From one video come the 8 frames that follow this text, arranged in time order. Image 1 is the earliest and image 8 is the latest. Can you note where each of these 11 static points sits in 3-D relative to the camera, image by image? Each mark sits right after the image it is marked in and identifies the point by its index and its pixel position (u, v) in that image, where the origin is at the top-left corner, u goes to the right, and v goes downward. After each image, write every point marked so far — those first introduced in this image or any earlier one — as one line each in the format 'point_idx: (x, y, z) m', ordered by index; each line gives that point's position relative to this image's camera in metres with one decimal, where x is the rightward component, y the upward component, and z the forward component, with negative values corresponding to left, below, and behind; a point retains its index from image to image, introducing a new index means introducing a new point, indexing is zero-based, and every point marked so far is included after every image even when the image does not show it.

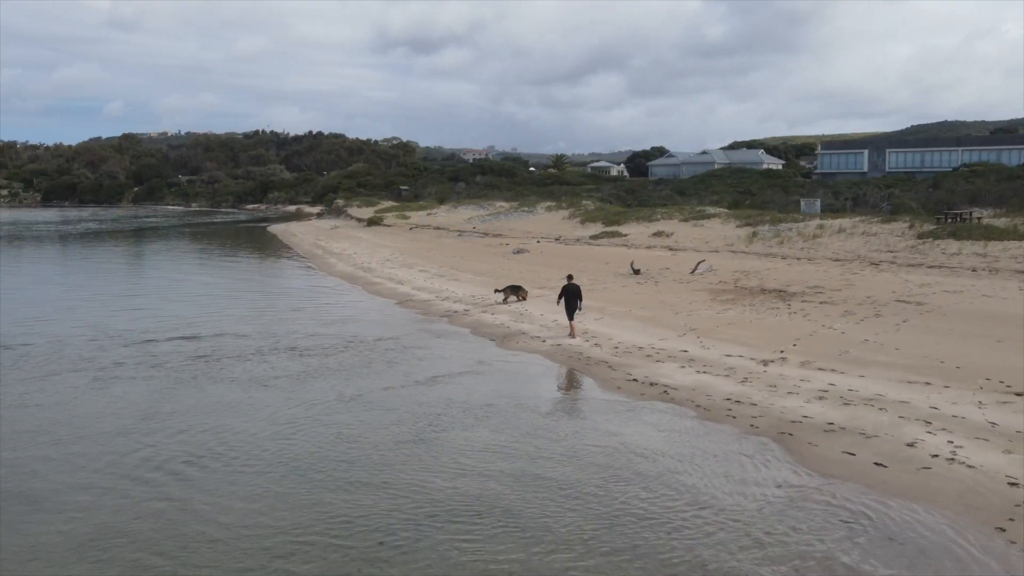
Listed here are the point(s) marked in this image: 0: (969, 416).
0: (+4.4, -1.2, +9.4) m
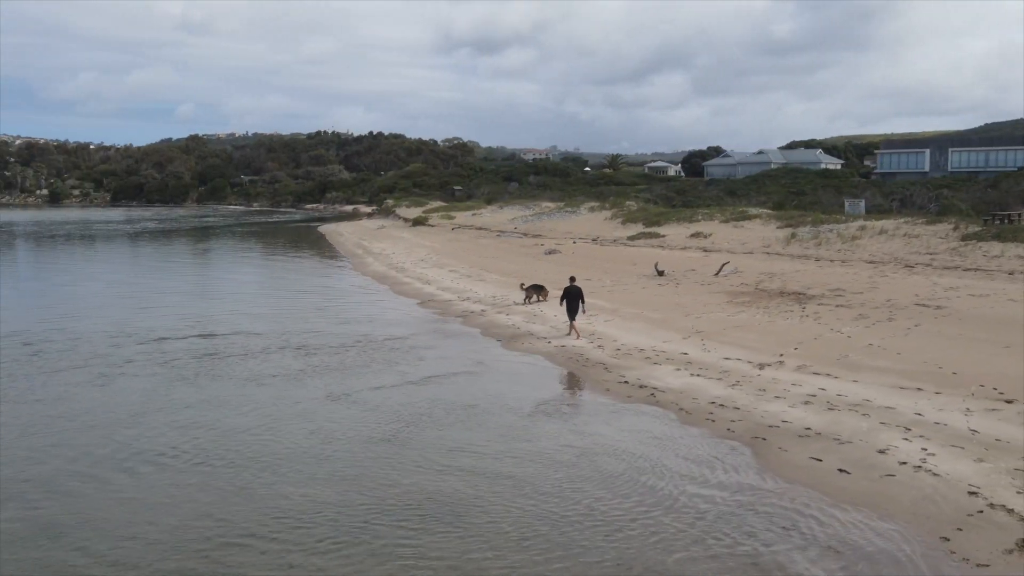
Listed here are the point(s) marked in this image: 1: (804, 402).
0: (+4.1, -1.3, +9.2) m
1: (+3.1, -1.2, +10.3) m
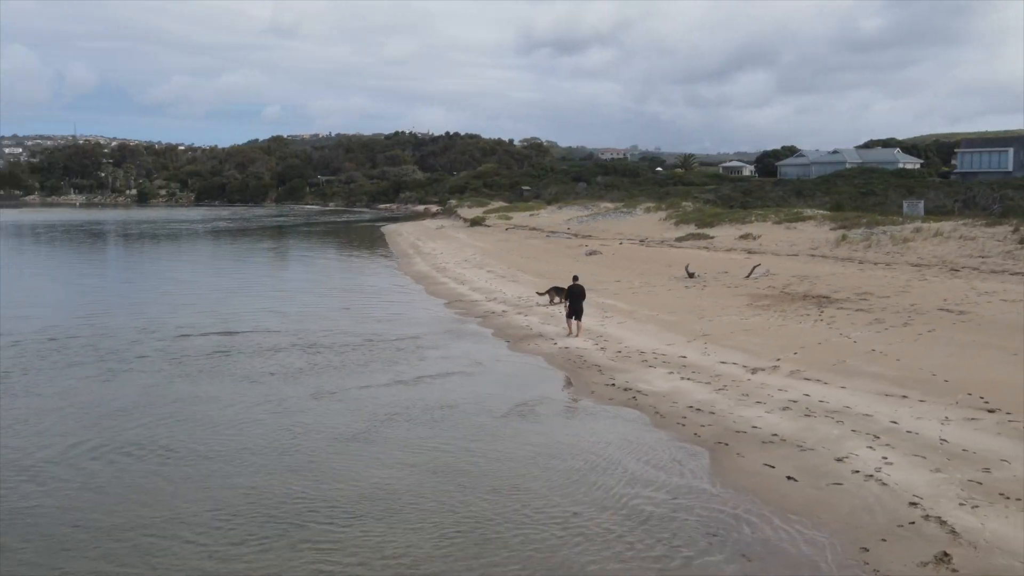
0: (+3.8, -1.3, +9.0) m
1: (+2.8, -1.3, +10.2) m
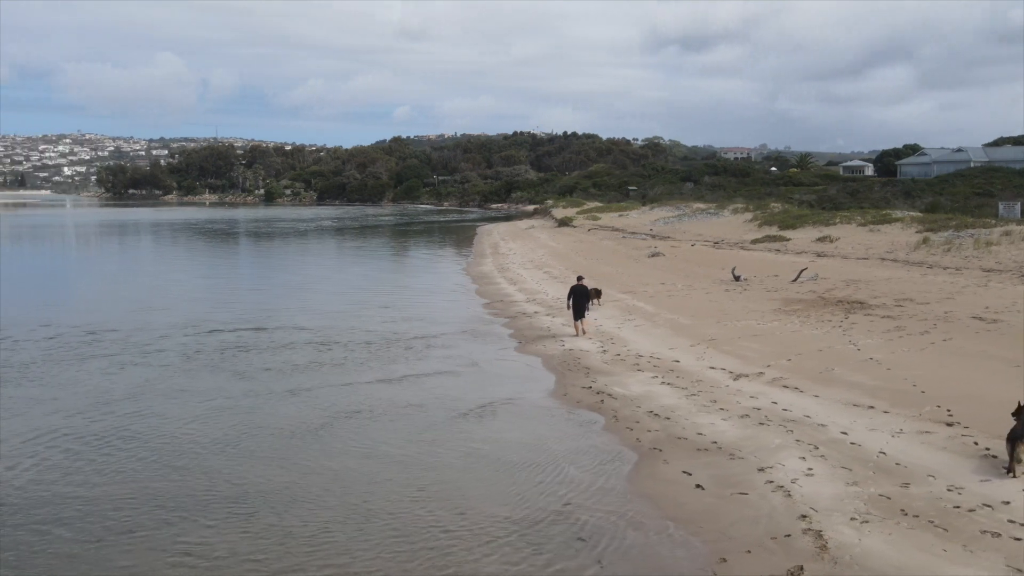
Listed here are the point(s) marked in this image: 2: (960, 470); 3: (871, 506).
0: (+3.2, -1.4, +8.7) m
1: (+2.3, -1.3, +10.0) m
2: (+3.6, -1.5, +7.8) m
3: (+2.6, -1.6, +7.1) m
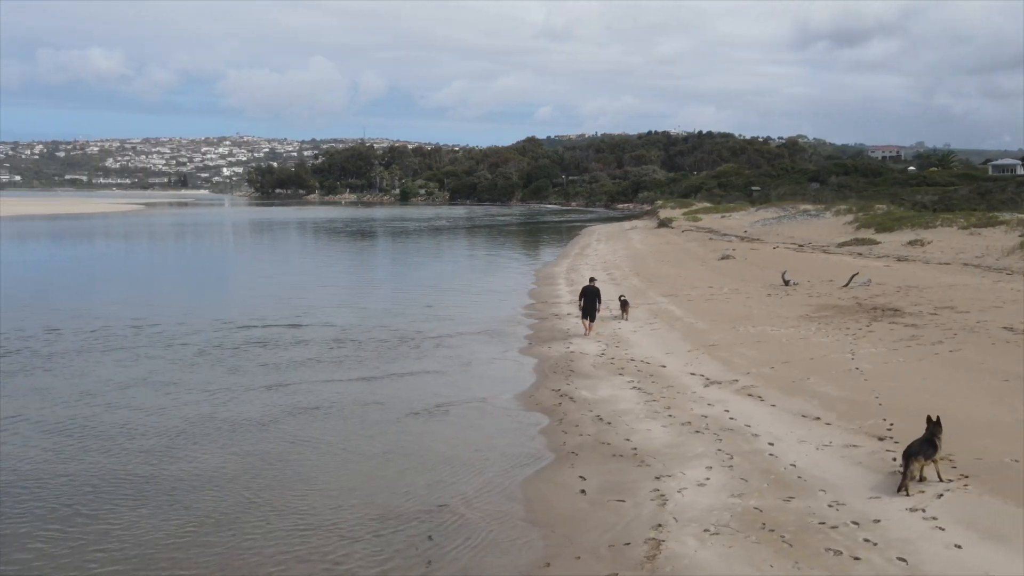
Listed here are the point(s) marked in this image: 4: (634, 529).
0: (+2.4, -1.5, +8.5) m
1: (+1.7, -1.4, +9.9) m
2: (+2.7, -1.5, +7.6) m
3: (+1.6, -1.6, +6.9) m
4: (+0.9, -1.7, +6.8) m
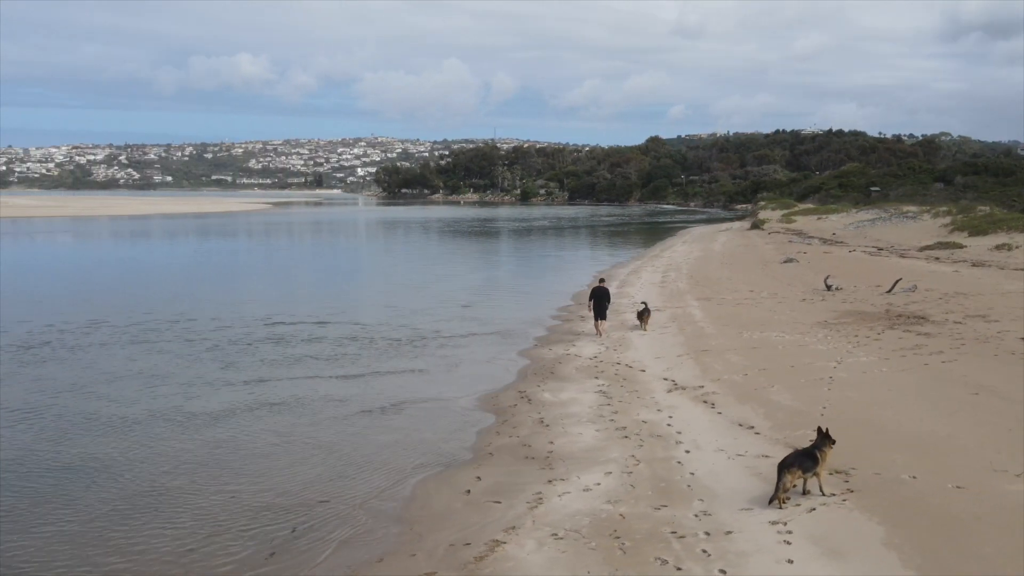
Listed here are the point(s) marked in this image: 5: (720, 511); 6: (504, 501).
0: (+1.5, -1.5, +8.4) m
1: (+1.1, -1.4, +9.8) m
2: (+1.7, -1.6, +7.4) m
3: (+0.6, -1.7, +6.9) m
4: (-0.2, -1.7, +6.9) m
5: (+1.5, -1.6, +7.1) m
6: (0.0, -1.7, +7.6) m
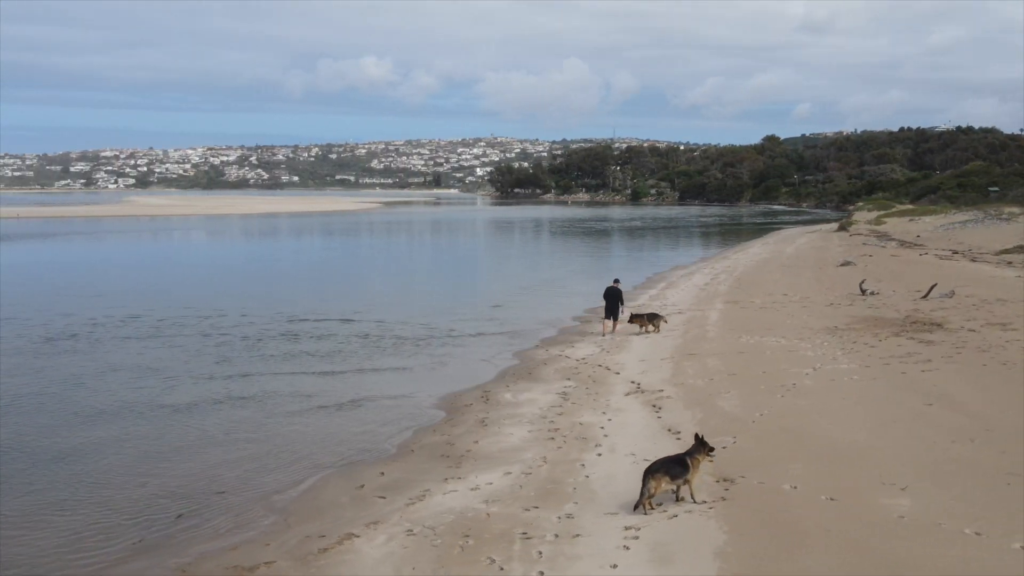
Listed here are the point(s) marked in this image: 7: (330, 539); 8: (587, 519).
0: (+0.7, -1.5, +8.4) m
1: (+0.4, -1.4, +9.9) m
2: (+0.8, -1.6, +7.4) m
3: (-0.4, -1.7, +7.0) m
4: (-1.2, -1.7, +7.1) m
5: (+0.5, -1.6, +7.1) m
6: (-1.0, -1.7, +7.7) m
7: (-1.2, -1.7, +6.7) m
8: (+0.6, -1.7, +7.0) m
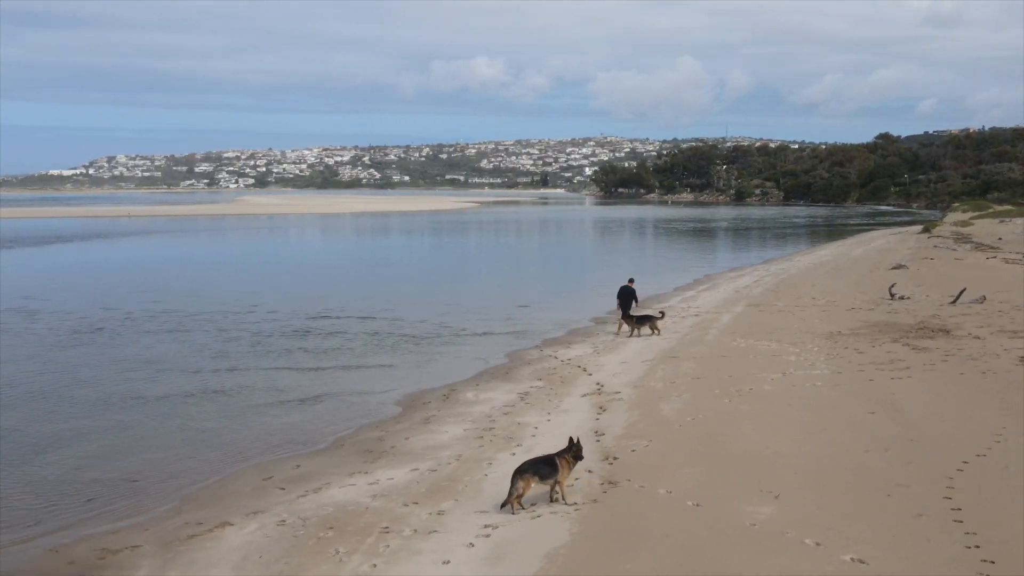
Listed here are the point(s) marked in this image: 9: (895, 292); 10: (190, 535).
0: (-0.1, -1.6, +8.5) m
1: (-0.2, -1.4, +10.0) m
2: (-0.1, -1.6, +7.5) m
3: (-1.4, -1.7, +7.3) m
4: (-2.1, -1.7, +7.4) m
5: (-0.4, -1.7, +7.2) m
6: (-1.8, -1.7, +8.0) m
7: (-2.2, -1.7, +7.0) m
8: (-0.4, -1.7, +7.1) m
9: (+7.7, -0.1, +19.5) m
10: (-2.2, -1.7, +6.9) m
